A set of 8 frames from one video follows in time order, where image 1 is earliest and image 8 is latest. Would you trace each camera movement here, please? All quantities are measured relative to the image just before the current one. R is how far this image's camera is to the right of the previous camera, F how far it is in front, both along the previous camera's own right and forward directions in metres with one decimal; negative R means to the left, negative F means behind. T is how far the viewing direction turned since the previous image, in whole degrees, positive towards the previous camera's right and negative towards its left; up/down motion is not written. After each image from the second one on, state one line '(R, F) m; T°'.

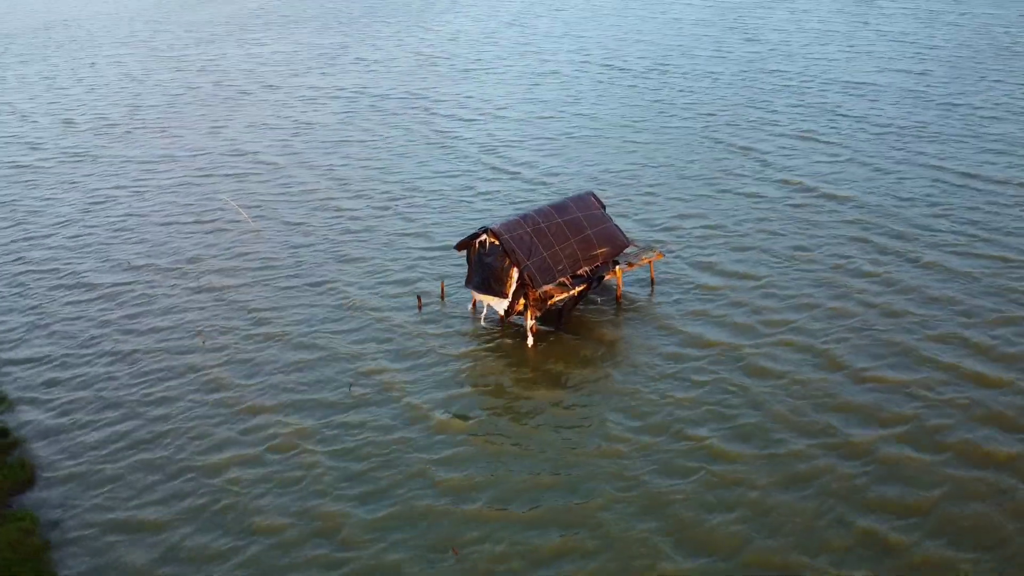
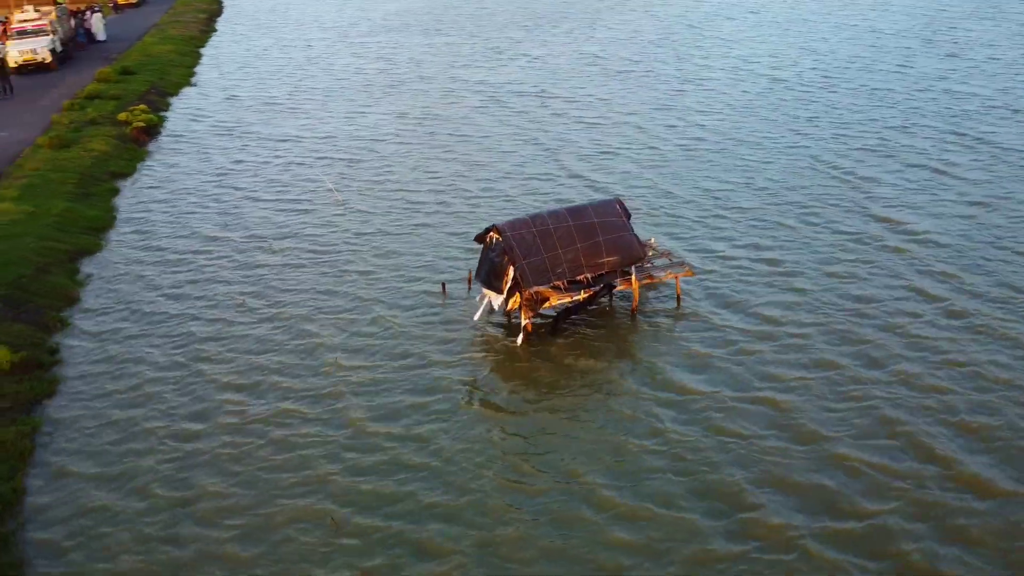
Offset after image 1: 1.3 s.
(+6.4, +0.6) m; -15°
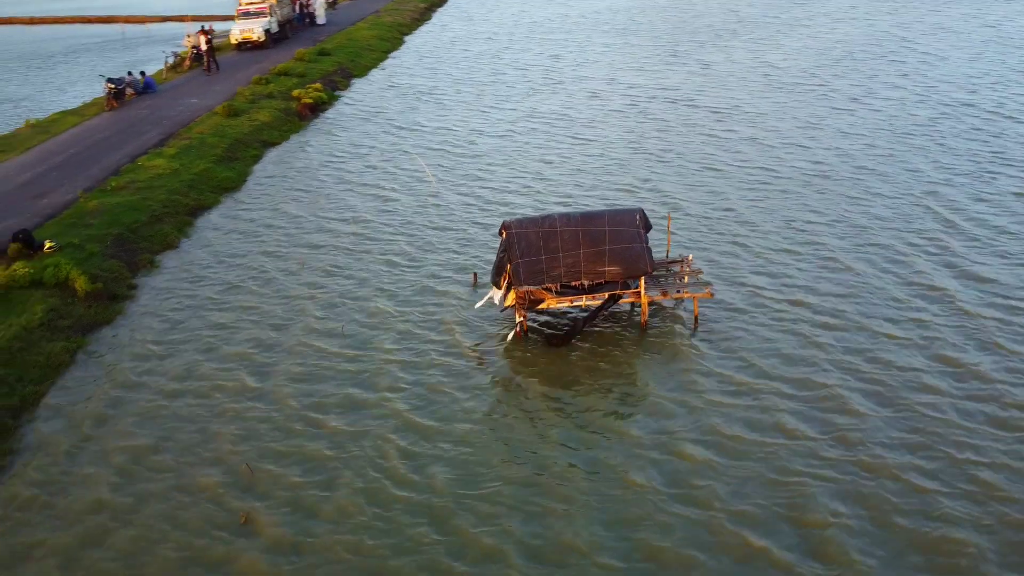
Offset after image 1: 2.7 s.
(+7.0, +0.8) m; -17°
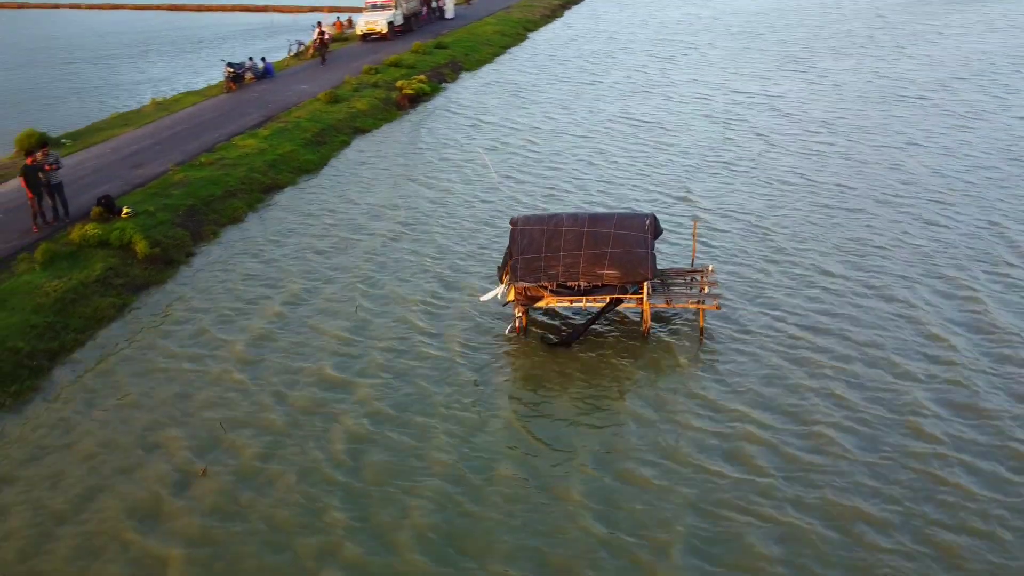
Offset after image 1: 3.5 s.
(+4.5, +0.3) m; -11°
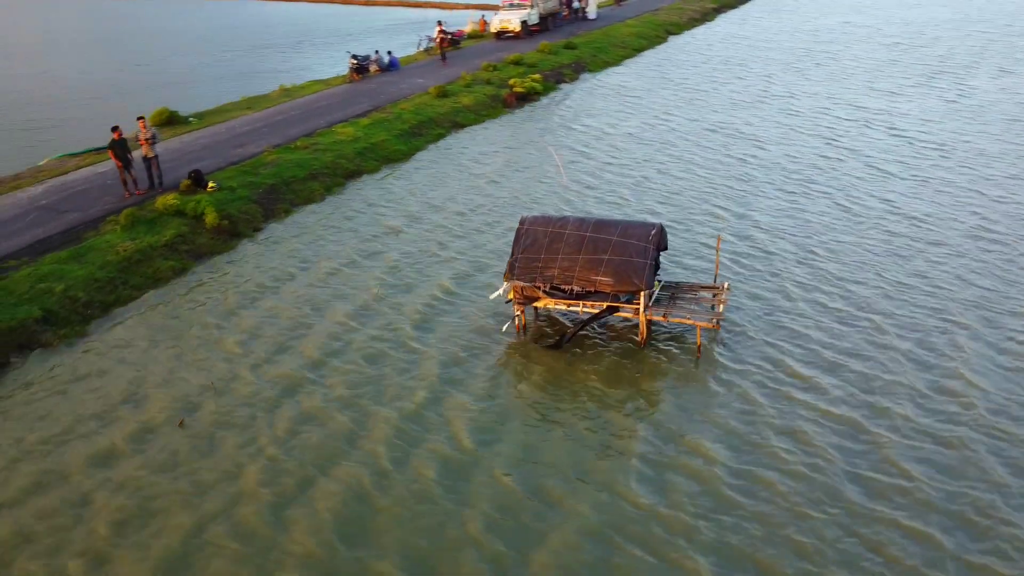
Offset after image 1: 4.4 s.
(+5.1, +0.5) m; -12°
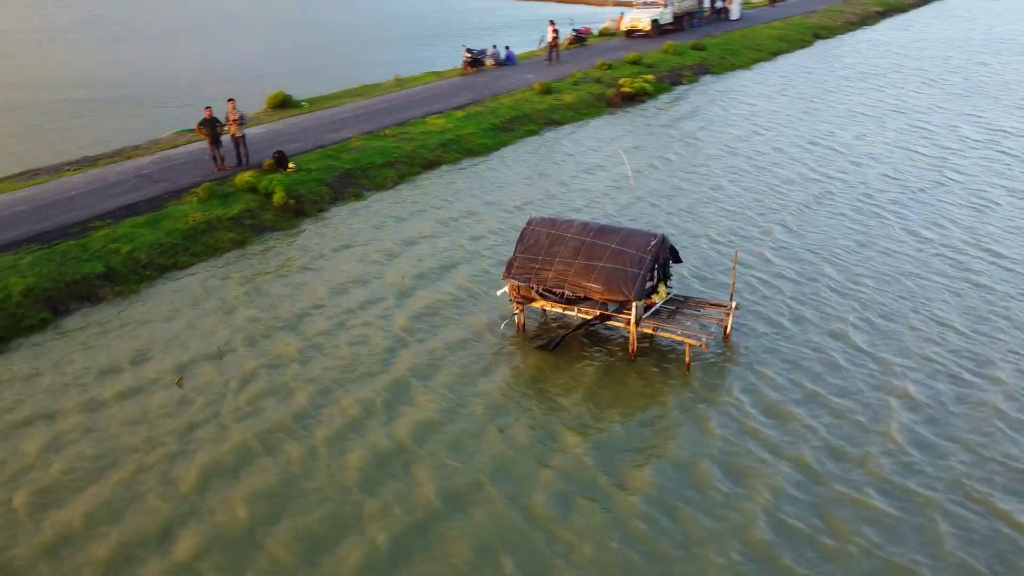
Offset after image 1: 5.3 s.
(+4.9, +0.6) m; -12°
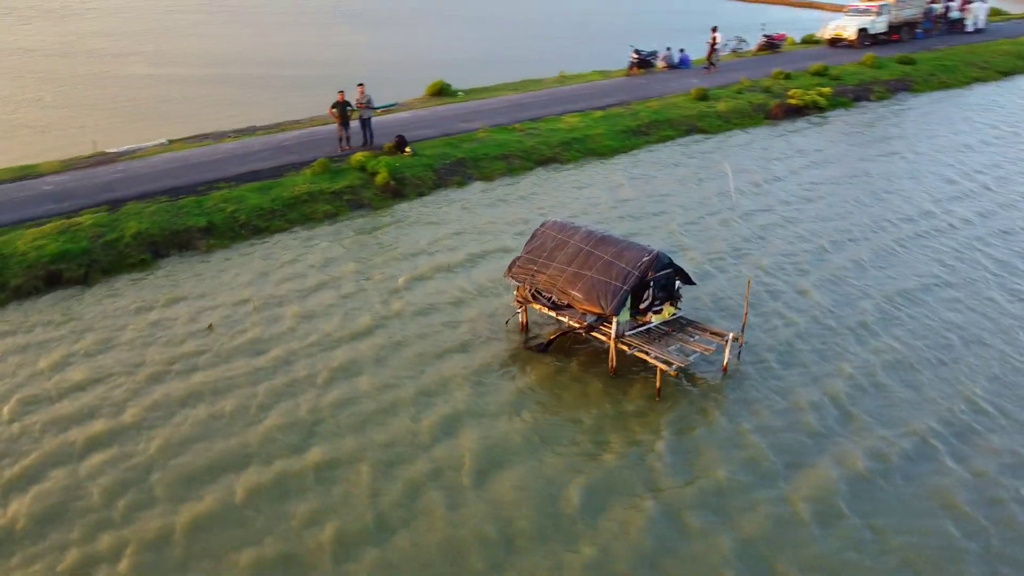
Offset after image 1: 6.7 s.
(+6.9, +1.1) m; -17°
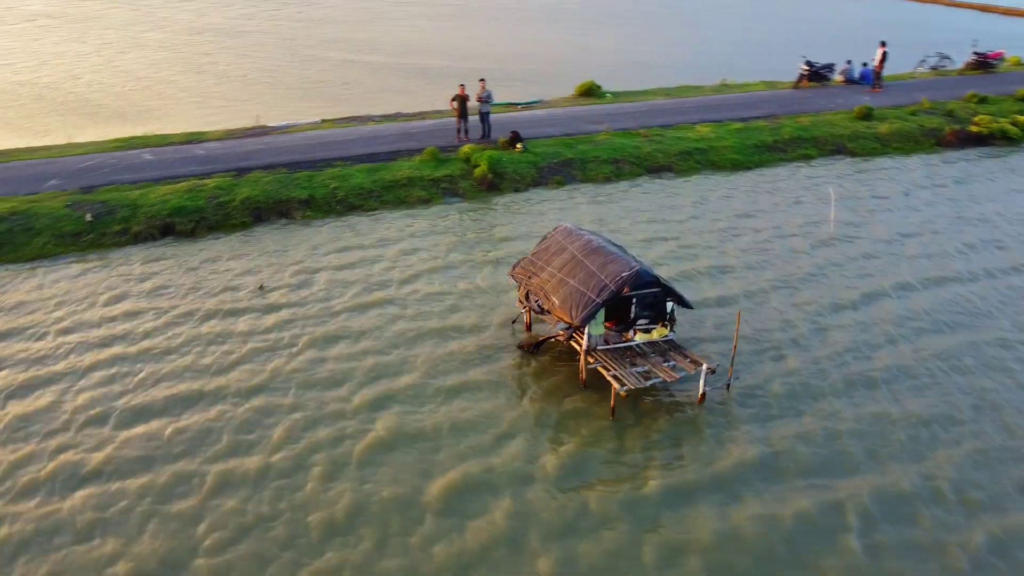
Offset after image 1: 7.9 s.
(+6.6, +0.9) m; -16°
